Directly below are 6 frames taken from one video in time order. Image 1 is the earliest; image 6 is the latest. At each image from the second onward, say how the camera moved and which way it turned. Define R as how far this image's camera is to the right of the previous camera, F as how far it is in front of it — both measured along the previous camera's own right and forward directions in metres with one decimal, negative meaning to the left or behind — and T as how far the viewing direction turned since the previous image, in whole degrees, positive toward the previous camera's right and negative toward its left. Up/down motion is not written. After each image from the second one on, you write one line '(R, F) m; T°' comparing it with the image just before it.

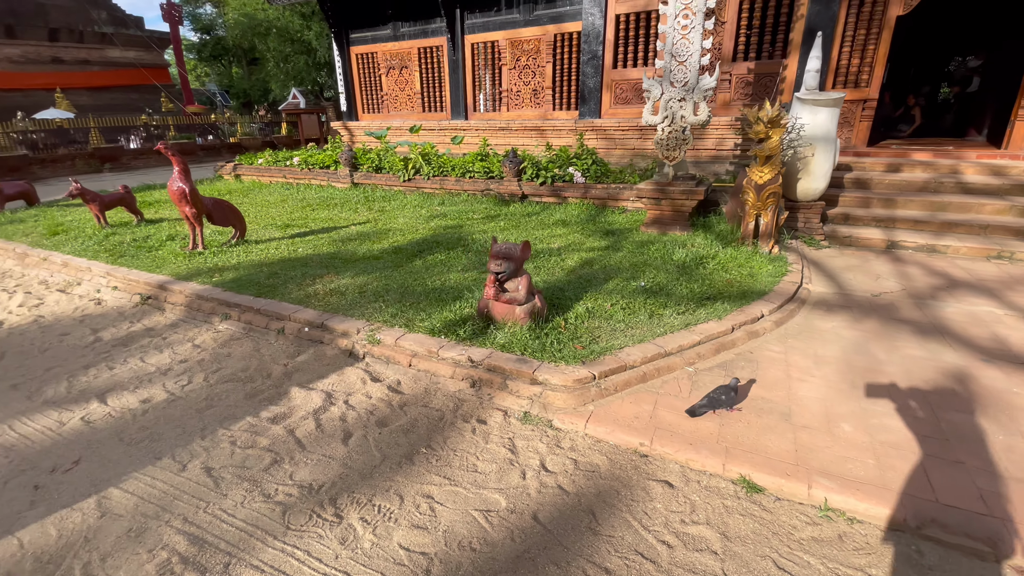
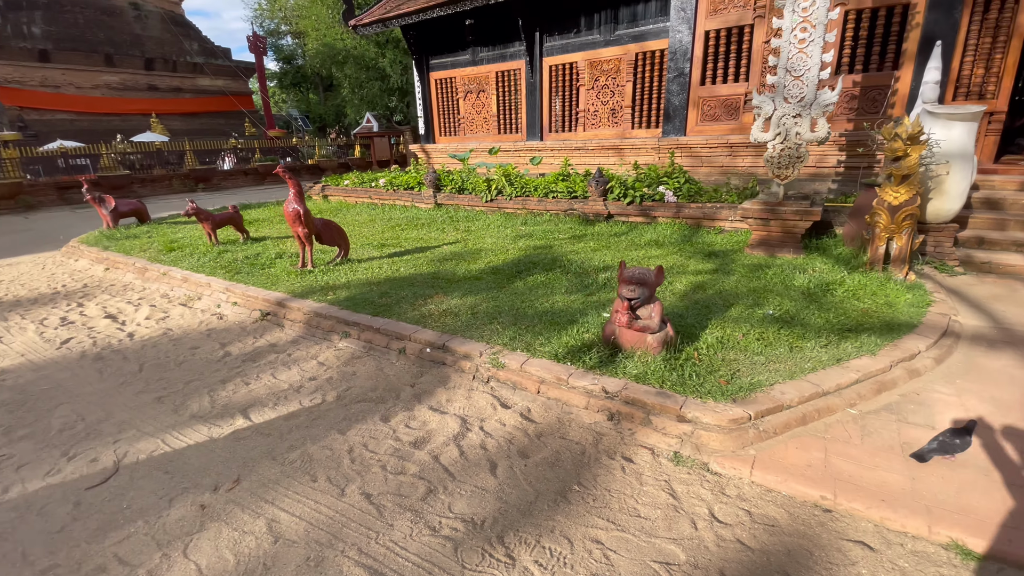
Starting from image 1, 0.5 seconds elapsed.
(-0.4, +0.1) m; -6°
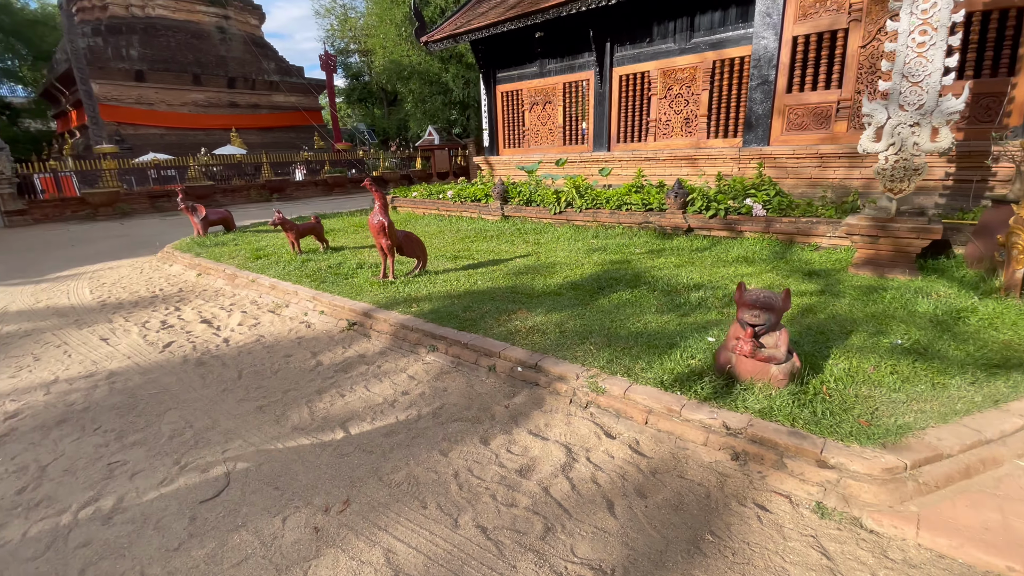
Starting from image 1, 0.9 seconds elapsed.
(-0.3, +0.1) m; -6°
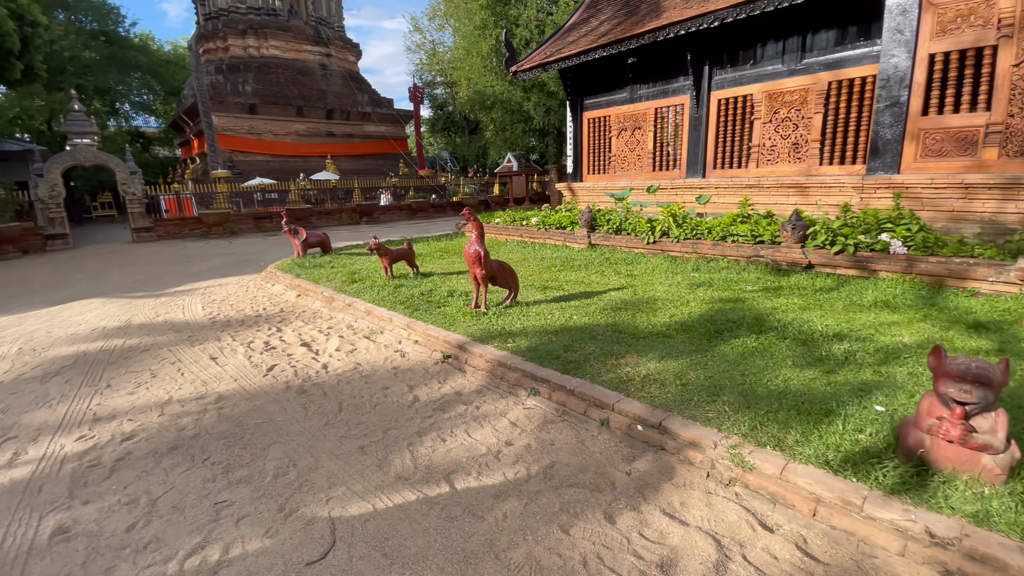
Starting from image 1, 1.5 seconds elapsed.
(-0.3, +0.2) m; -8°
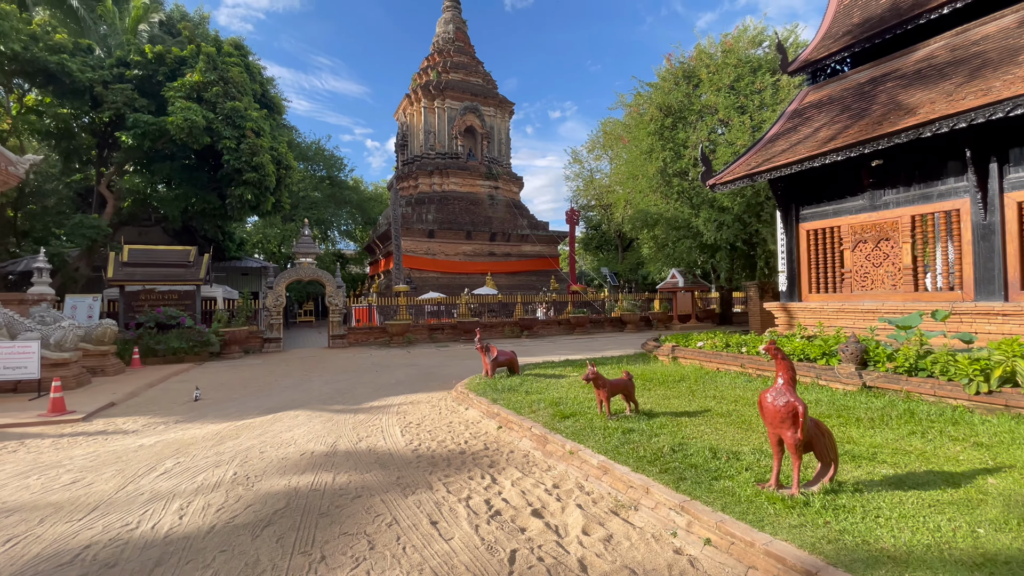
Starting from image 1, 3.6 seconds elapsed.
(-1.1, +0.8) m; -17°
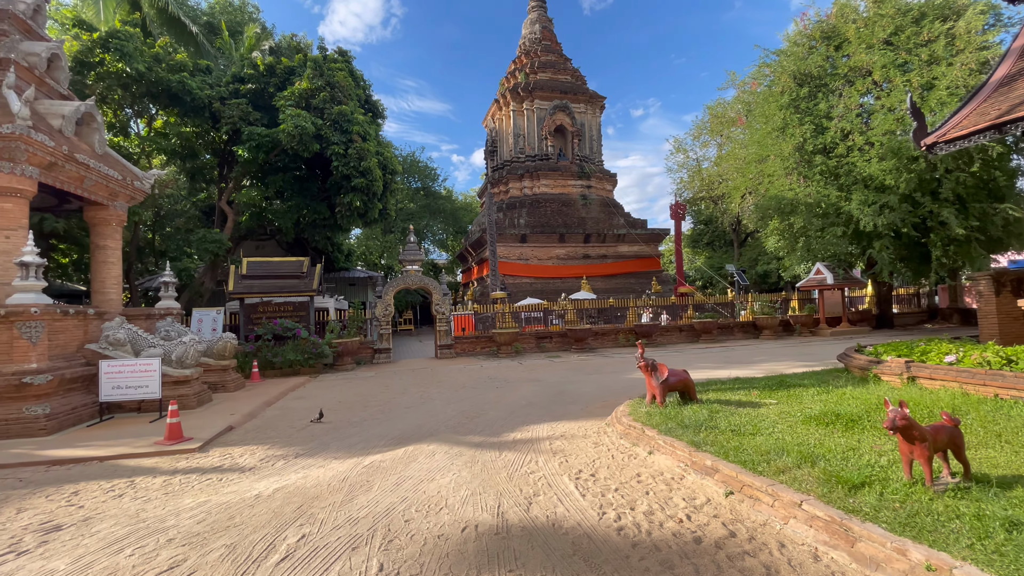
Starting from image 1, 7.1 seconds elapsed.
(-1.0, +1.3) m; -10°
